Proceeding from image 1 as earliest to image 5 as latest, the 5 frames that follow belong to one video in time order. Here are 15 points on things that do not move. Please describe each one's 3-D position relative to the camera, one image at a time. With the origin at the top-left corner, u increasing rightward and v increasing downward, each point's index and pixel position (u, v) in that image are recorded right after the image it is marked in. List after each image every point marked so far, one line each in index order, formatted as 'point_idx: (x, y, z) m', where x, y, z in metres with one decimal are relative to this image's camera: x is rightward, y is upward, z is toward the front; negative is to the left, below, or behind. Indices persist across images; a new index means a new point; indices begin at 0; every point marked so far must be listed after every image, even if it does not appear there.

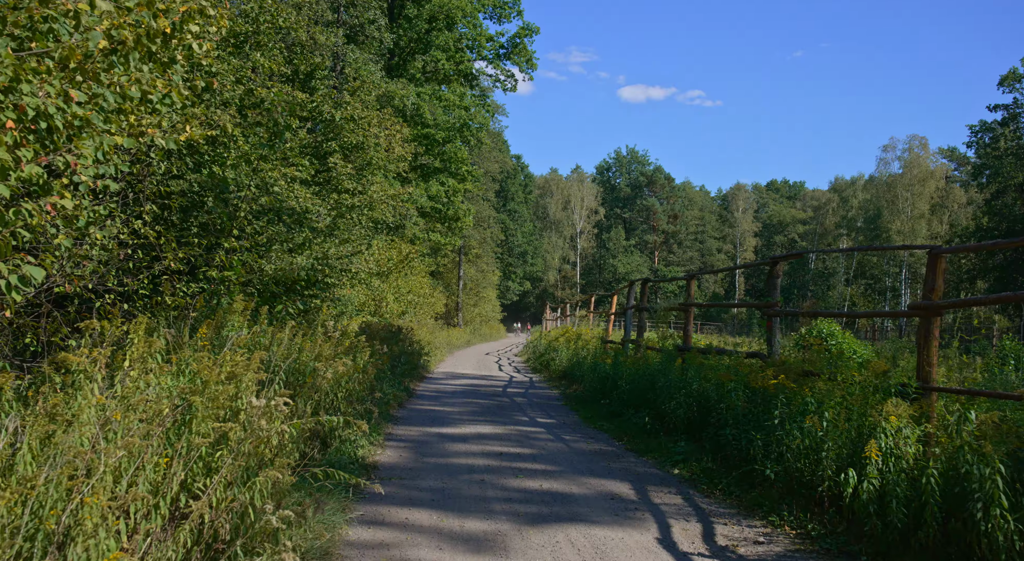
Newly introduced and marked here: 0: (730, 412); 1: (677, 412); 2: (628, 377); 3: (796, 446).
0: (+1.8, -1.1, +7.1) m
1: (+1.6, -1.3, +8.3) m
2: (+1.4, -1.2, +10.5) m
3: (+2.0, -1.1, +5.7) m
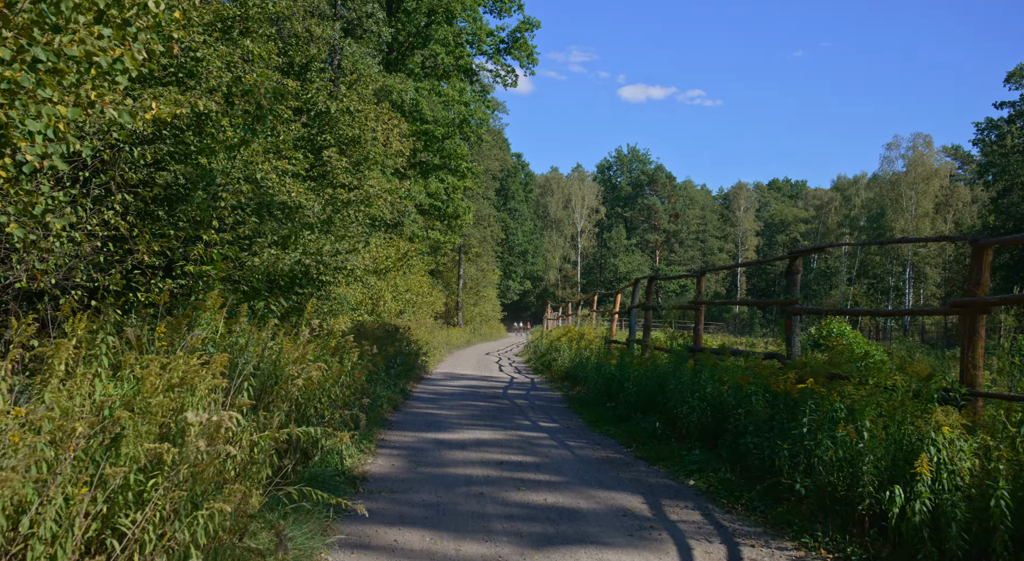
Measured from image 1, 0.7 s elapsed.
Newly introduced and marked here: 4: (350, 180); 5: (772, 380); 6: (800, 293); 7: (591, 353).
0: (+1.9, -1.1, +6.5) m
1: (+1.6, -1.3, +7.7) m
2: (+1.5, -1.2, +10.0) m
3: (+2.0, -1.1, +5.2) m
4: (-3.1, +1.9, +16.0) m
5: (+2.0, -0.8, +6.5) m
6: (+2.7, -0.1, +7.8) m
7: (+1.4, -1.3, +14.8) m
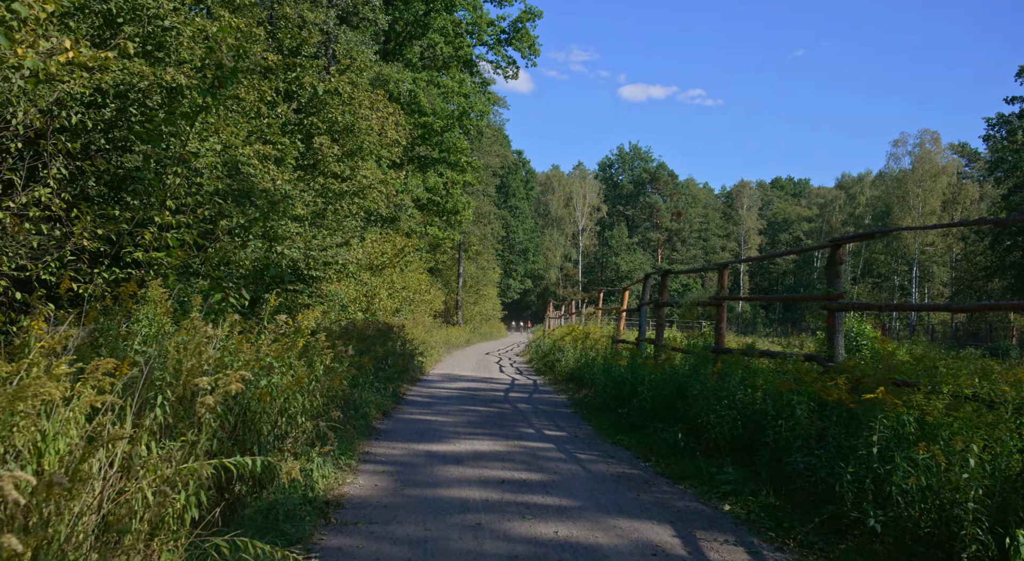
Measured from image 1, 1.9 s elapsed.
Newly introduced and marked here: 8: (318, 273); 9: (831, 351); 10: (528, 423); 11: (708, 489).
0: (+1.9, -1.0, +5.5) m
1: (+1.7, -1.2, +6.7) m
2: (+1.5, -1.1, +9.0) m
3: (+2.0, -1.0, +4.2) m
4: (-3.1, +2.0, +15.0) m
5: (+2.0, -0.7, +5.5) m
6: (+2.7, 0.0, +6.8) m
7: (+1.4, -1.2, +13.8) m
8: (-2.1, +0.1, +9.3) m
9: (+2.6, -0.6, +6.7) m
10: (+0.2, -1.6, +9.5) m
11: (+1.4, -1.5, +6.0) m
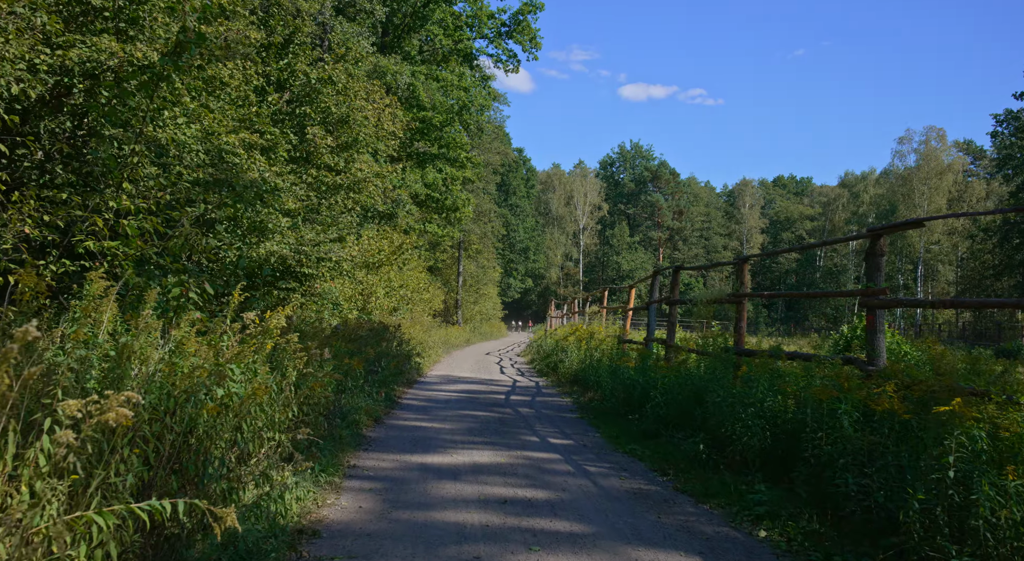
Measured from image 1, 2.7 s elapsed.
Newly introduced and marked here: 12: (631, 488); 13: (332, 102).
0: (+1.9, -1.0, +4.8) m
1: (+1.7, -1.2, +6.0) m
2: (+1.5, -1.1, +8.3) m
3: (+2.0, -1.0, +3.5) m
4: (-3.0, +2.0, +14.3) m
5: (+2.1, -0.7, +4.8) m
6: (+2.8, 0.0, +6.1) m
7: (+1.4, -1.2, +13.1) m
8: (-2.1, +0.1, +8.5) m
9: (+2.6, -0.5, +6.0) m
10: (+0.2, -1.6, +8.8) m
11: (+1.4, -1.5, +5.3) m
12: (+0.9, -1.5, +6.1) m
13: (-3.2, +3.2, +14.9) m
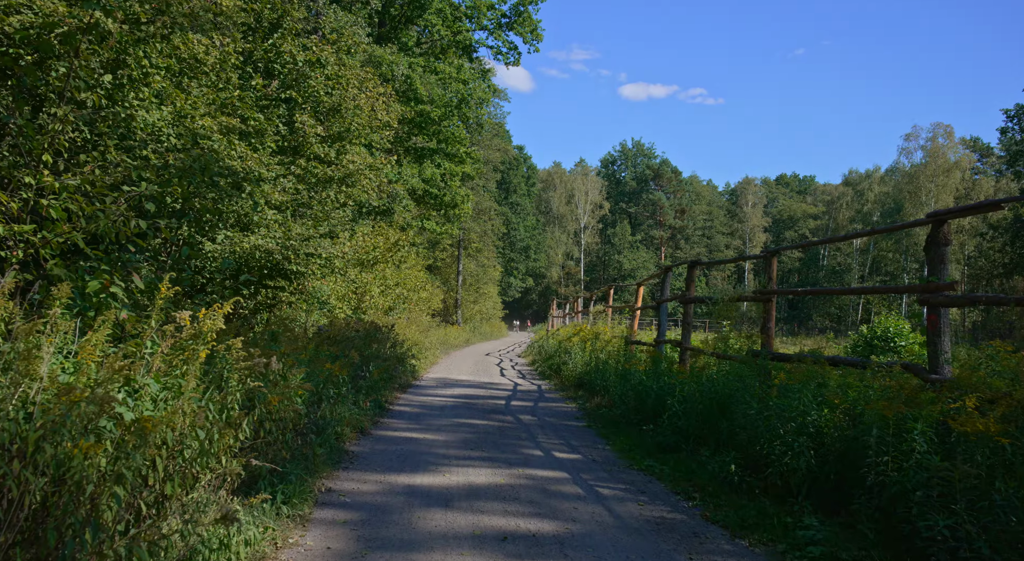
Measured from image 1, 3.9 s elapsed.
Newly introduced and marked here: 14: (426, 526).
0: (+1.9, -0.9, +3.9) m
1: (+1.7, -1.1, +5.1) m
2: (+1.5, -1.0, +7.4) m
3: (+2.0, -0.9, +2.6) m
4: (-3.0, +2.1, +13.4) m
5: (+2.1, -0.6, +3.9) m
6: (+2.8, 0.0, +5.2) m
7: (+1.4, -1.1, +12.2) m
8: (-2.1, +0.1, +7.6) m
9: (+2.6, -0.5, +5.1) m
10: (+0.2, -1.5, +7.9) m
11: (+1.4, -1.4, +4.4) m
12: (+0.9, -1.5, +5.2) m
13: (-3.2, +3.2, +14.0) m
14: (-0.5, -1.4, +4.7) m
